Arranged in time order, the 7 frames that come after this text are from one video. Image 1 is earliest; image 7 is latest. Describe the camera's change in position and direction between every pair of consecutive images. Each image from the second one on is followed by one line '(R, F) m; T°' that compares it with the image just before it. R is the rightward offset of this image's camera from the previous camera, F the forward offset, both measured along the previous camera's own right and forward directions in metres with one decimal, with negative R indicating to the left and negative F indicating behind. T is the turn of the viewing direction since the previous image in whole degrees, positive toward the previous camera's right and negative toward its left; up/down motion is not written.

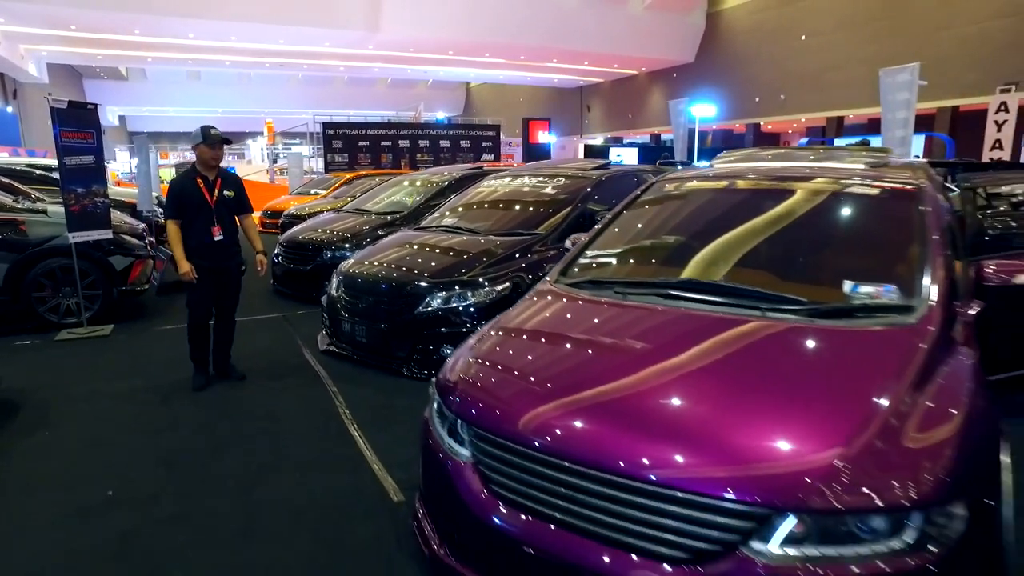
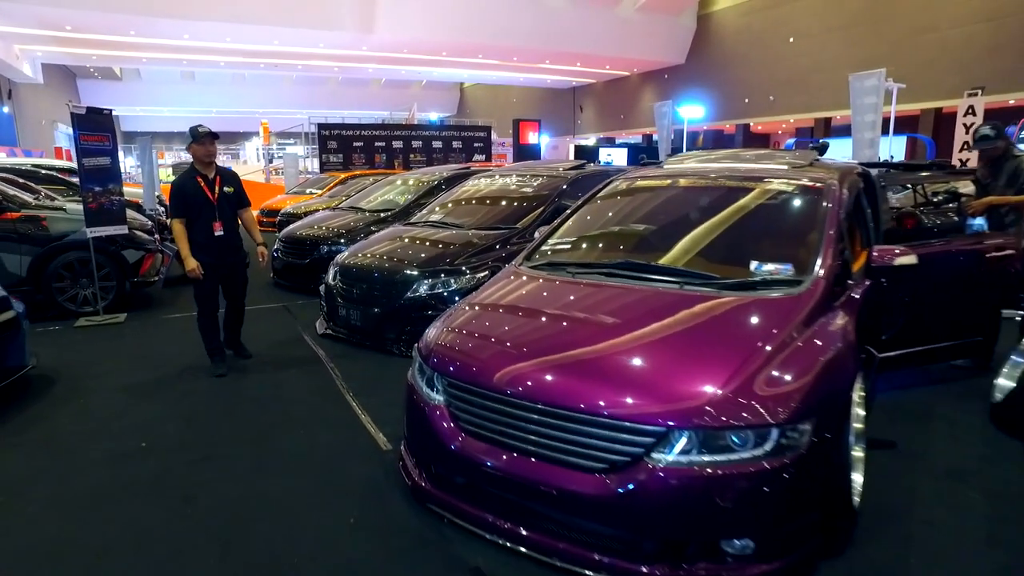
(+0.1, -0.5) m; 0°
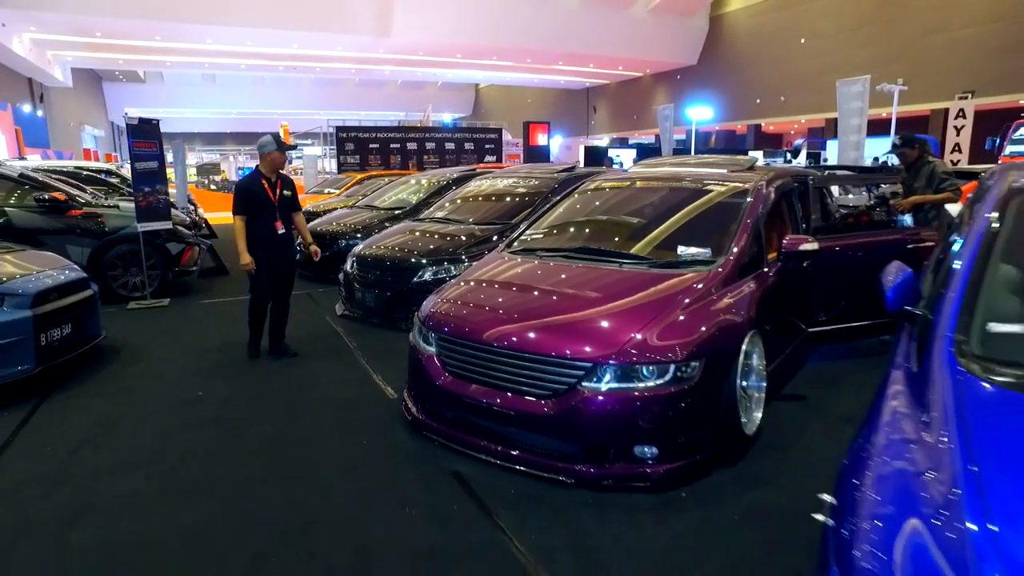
(+0.2, -0.7) m; -1°
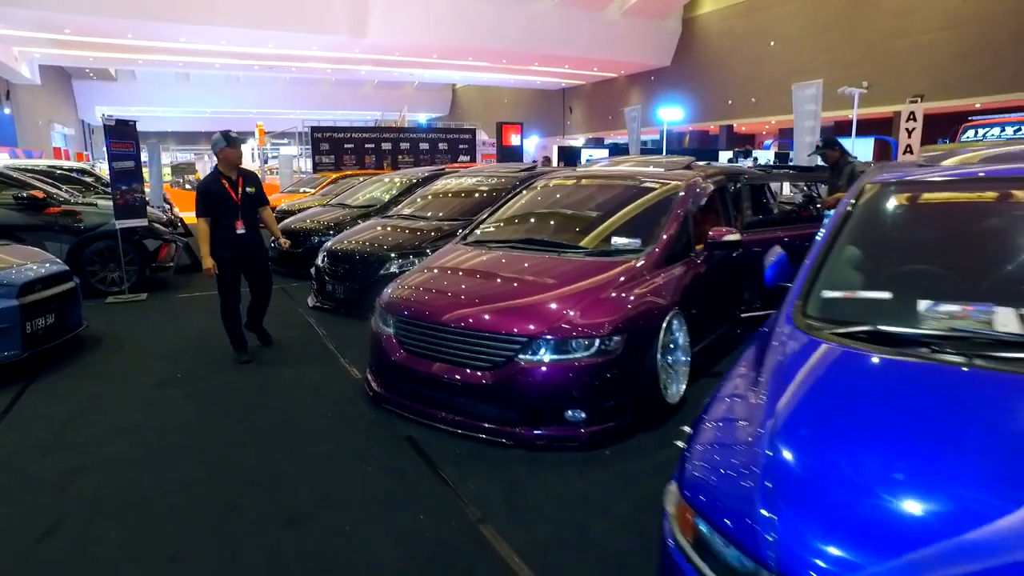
(+0.2, -0.4) m; +2°
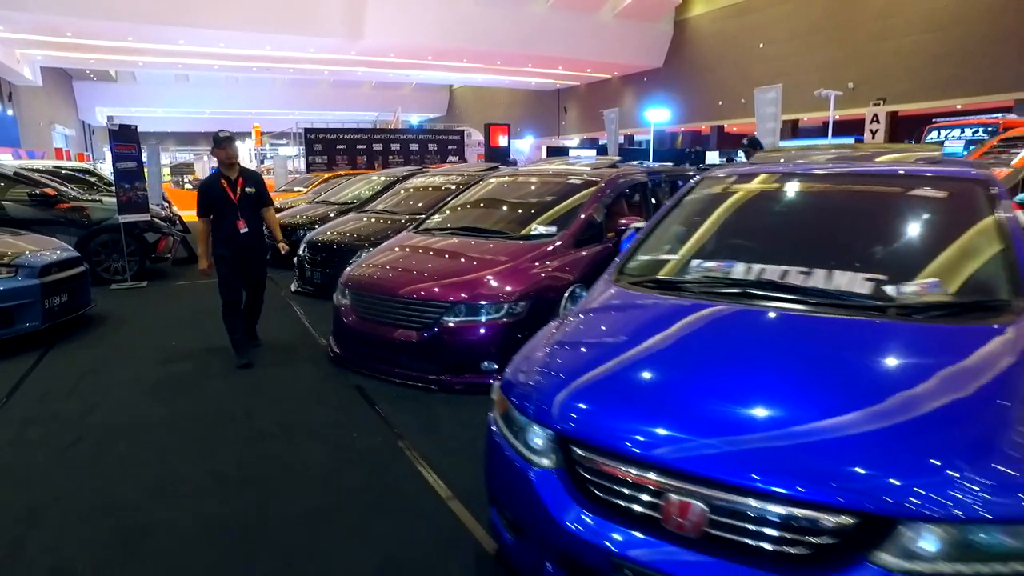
(+0.4, -0.7) m; 0°
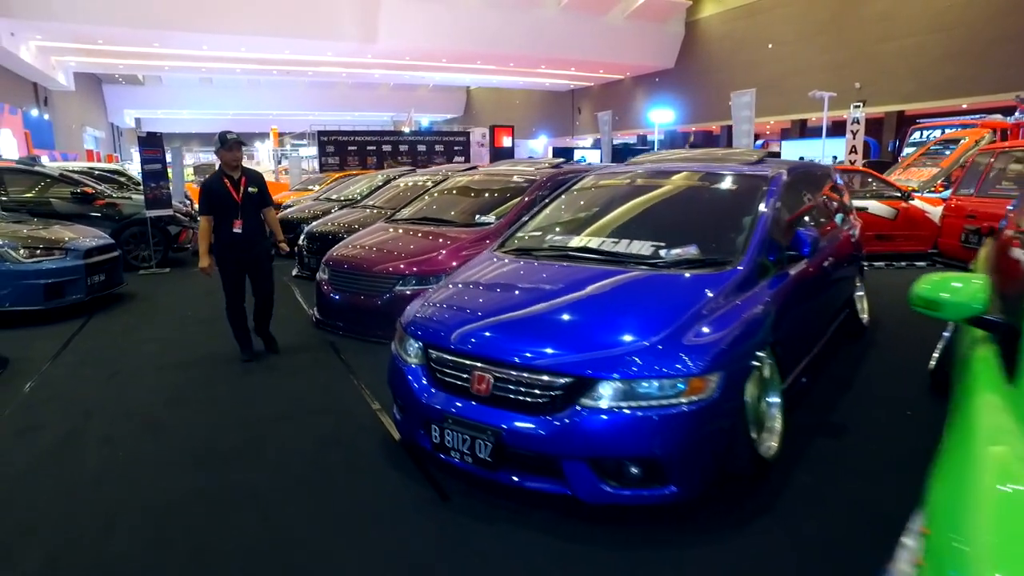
(+0.6, -1.0) m; -2°
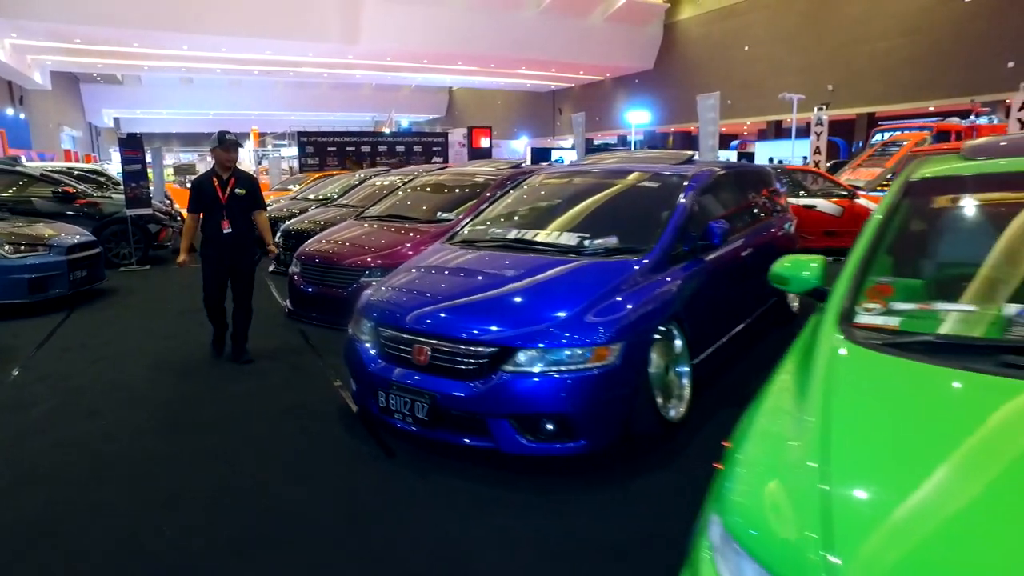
(+0.2, -0.4) m; +1°
